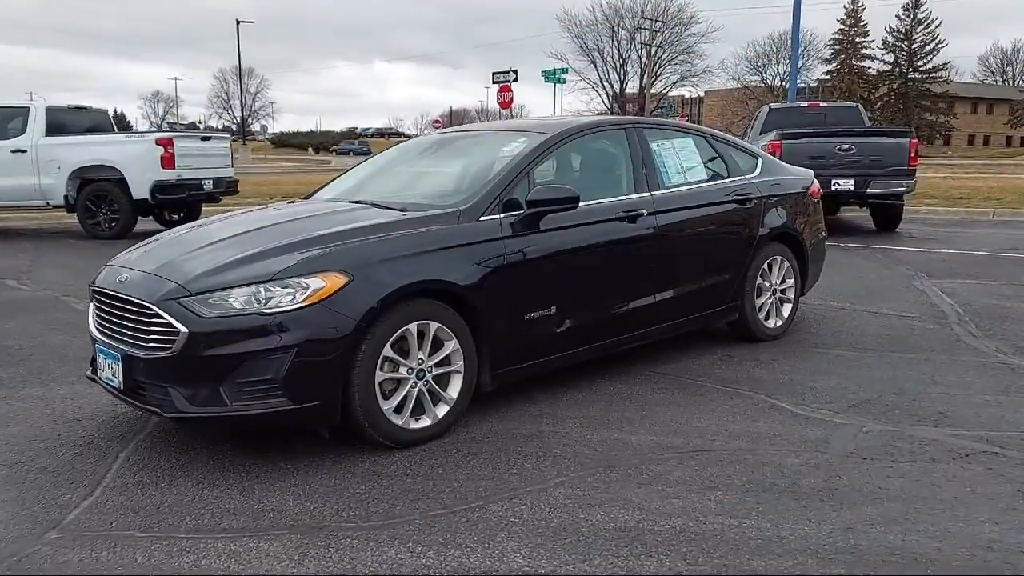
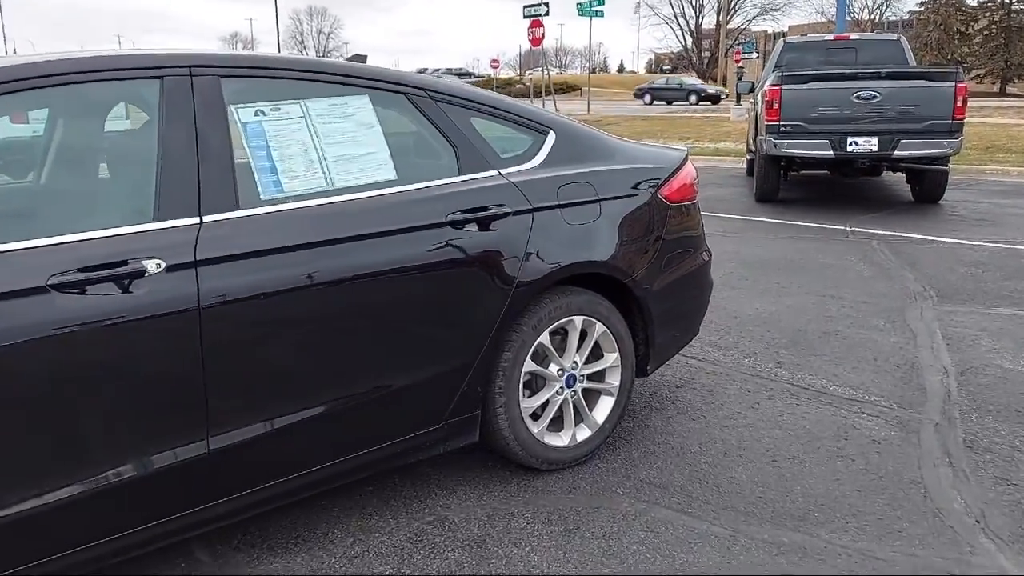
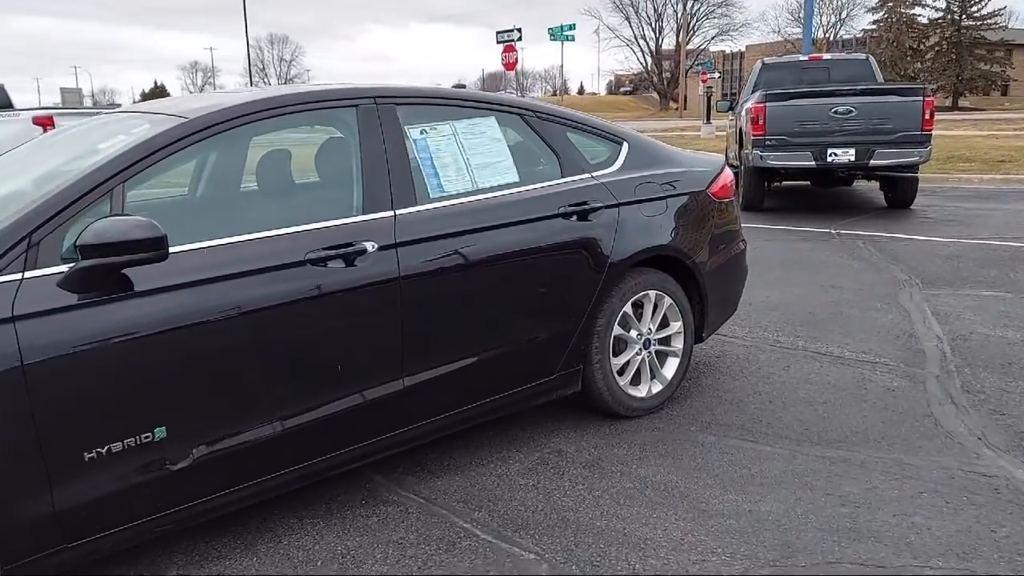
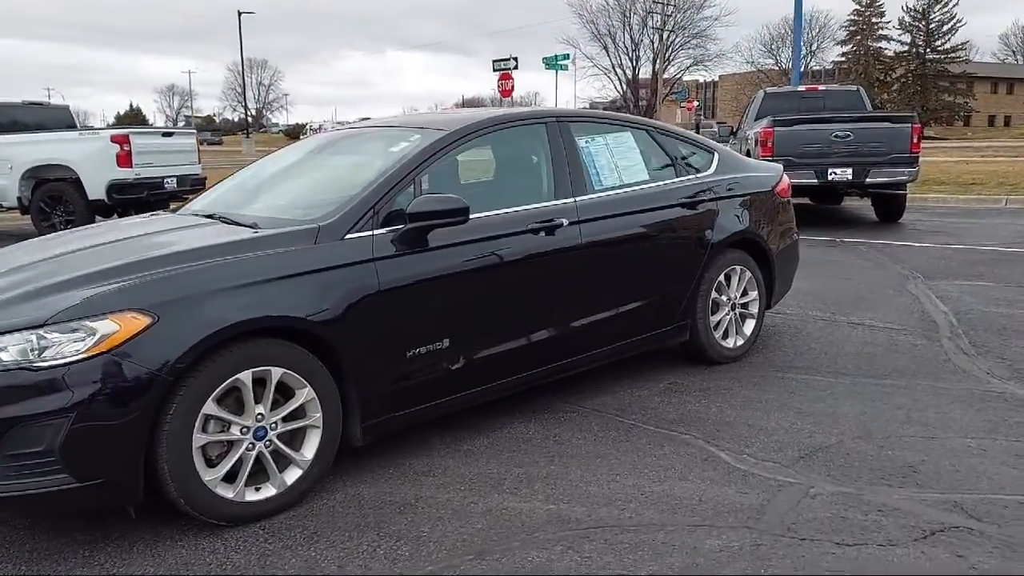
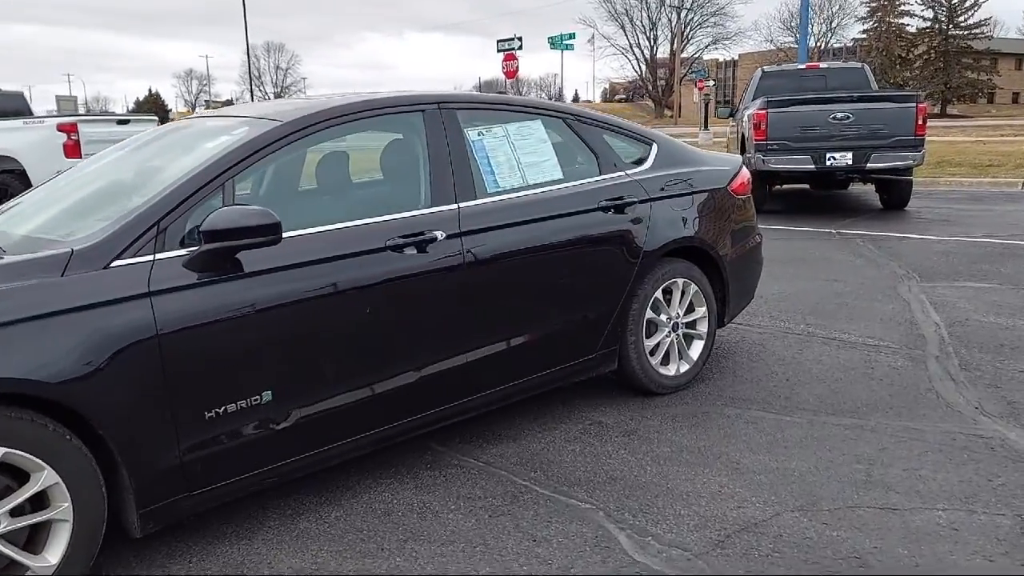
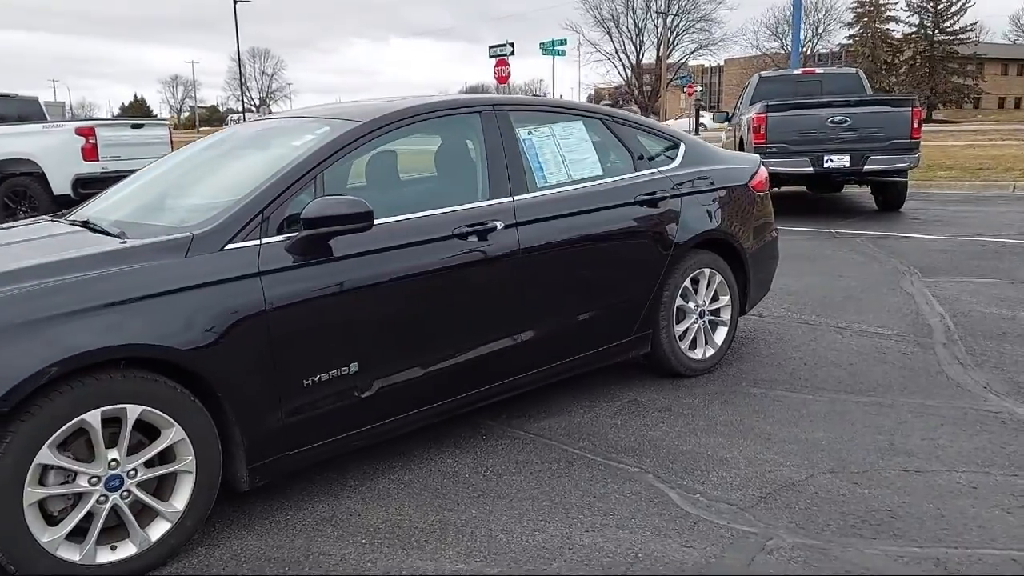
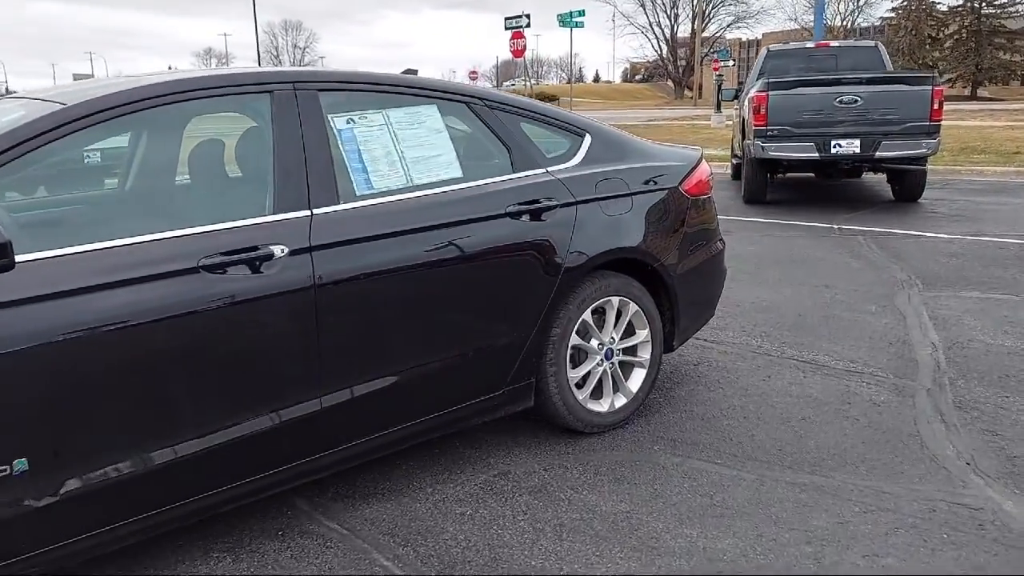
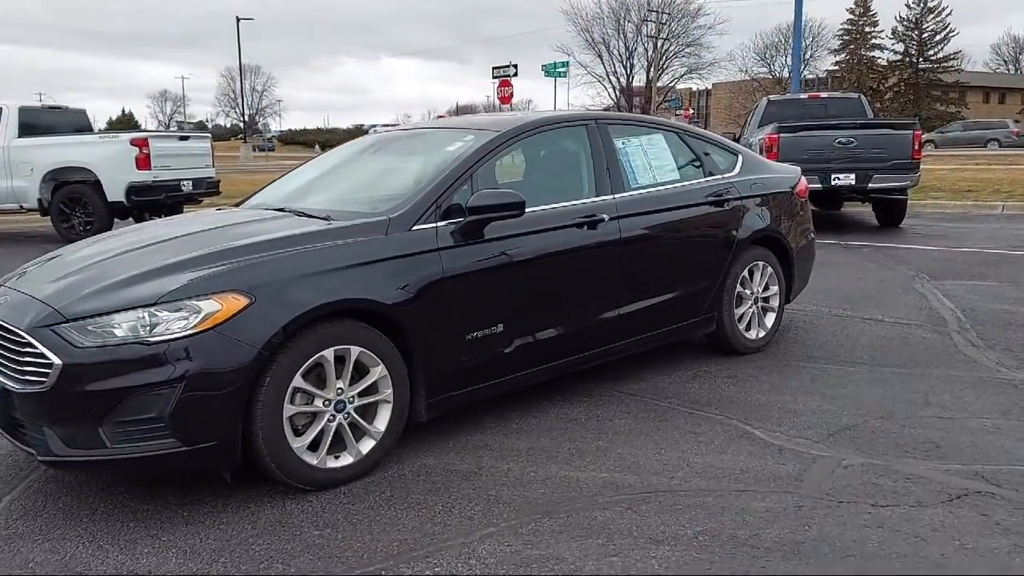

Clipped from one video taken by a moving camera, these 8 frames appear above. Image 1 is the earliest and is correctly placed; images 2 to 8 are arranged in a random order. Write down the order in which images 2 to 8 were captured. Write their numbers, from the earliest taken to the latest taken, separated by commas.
8, 4, 6, 5, 3, 7, 2
